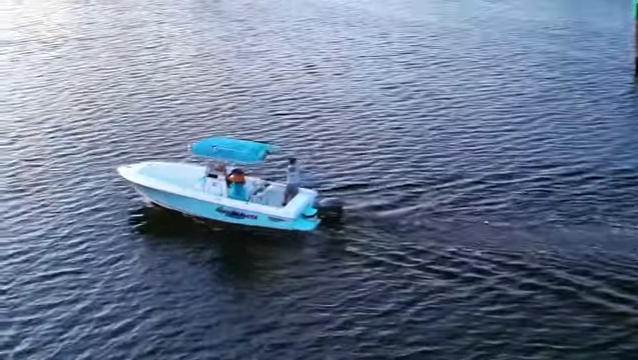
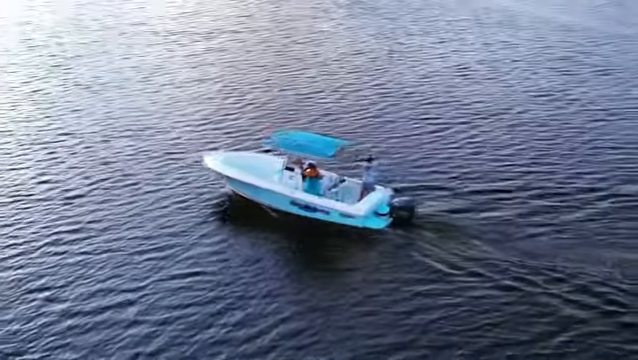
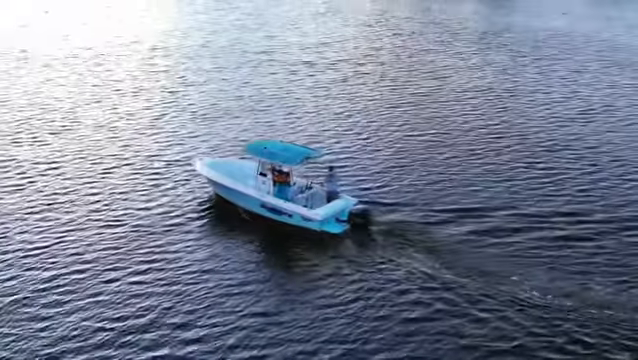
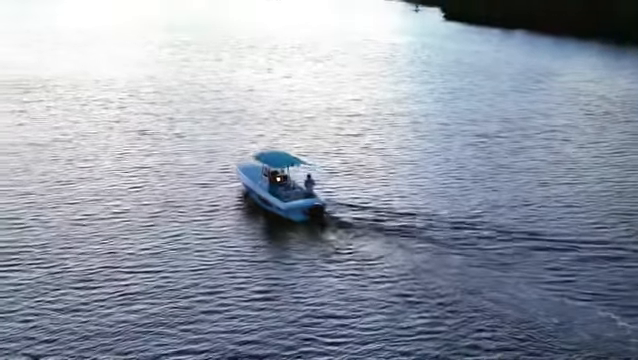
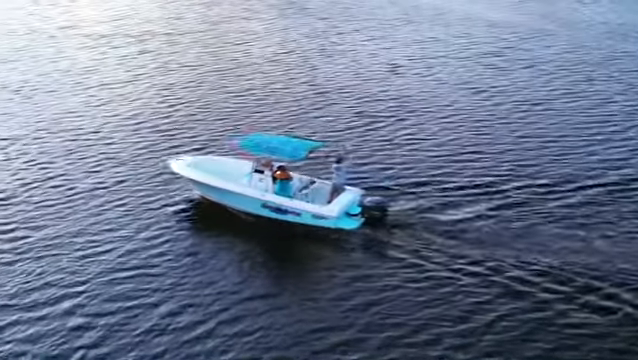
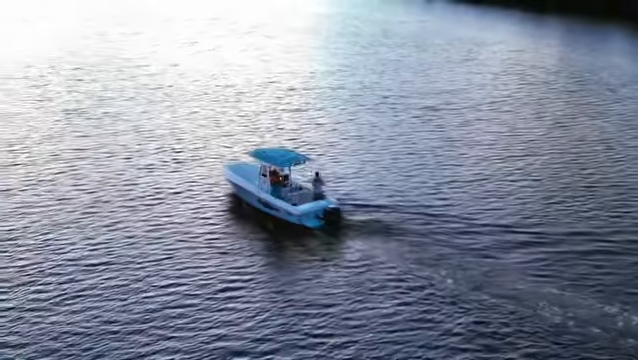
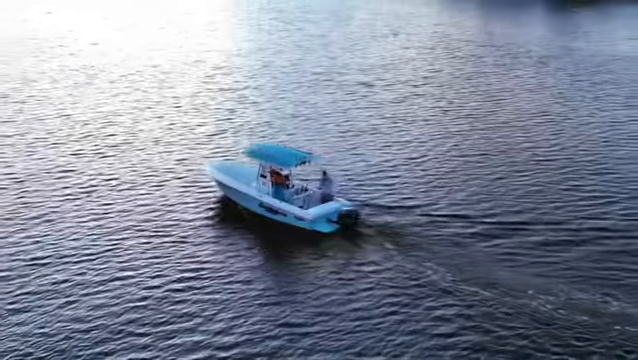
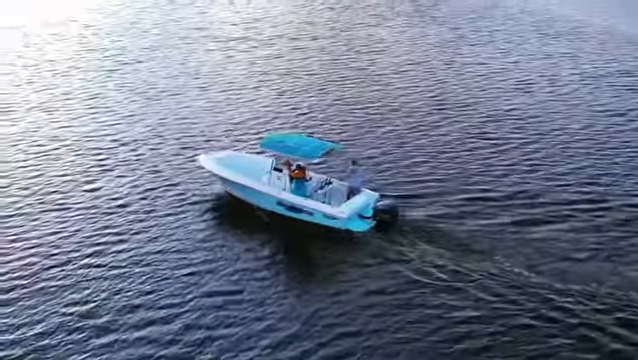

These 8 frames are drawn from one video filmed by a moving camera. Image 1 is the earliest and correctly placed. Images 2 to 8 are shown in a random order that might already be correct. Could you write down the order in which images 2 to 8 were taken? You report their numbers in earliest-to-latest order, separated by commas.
5, 2, 8, 3, 7, 6, 4
